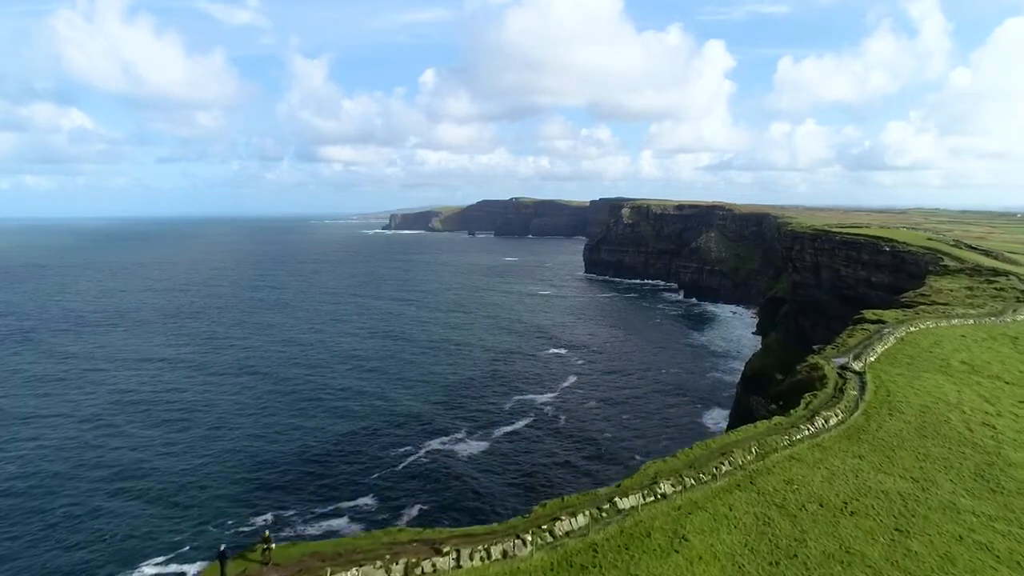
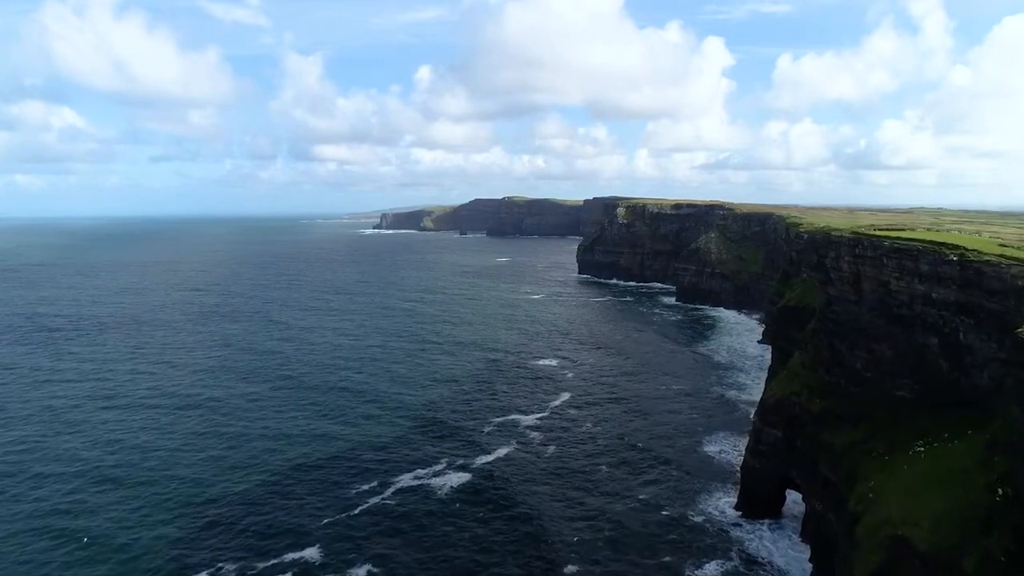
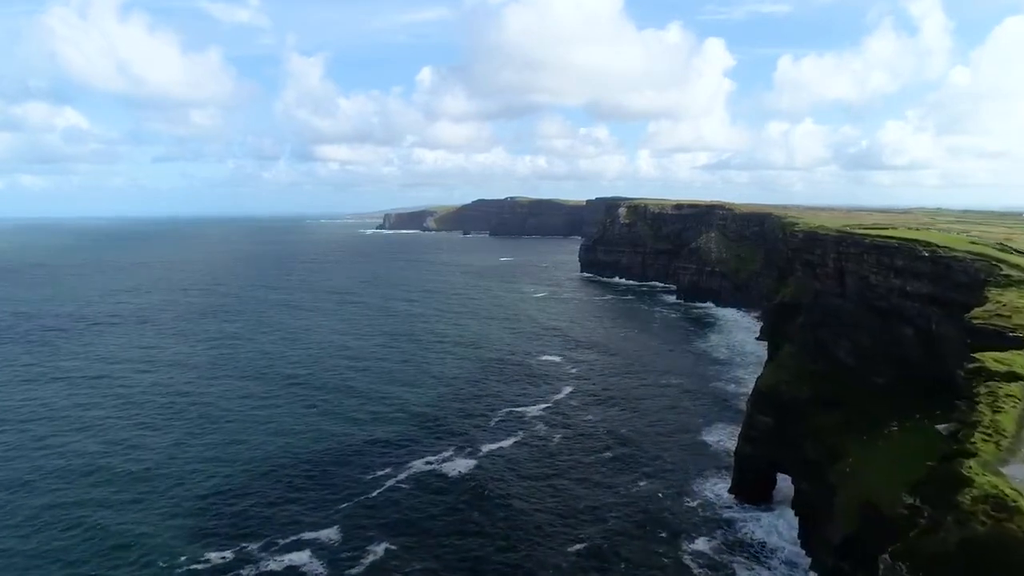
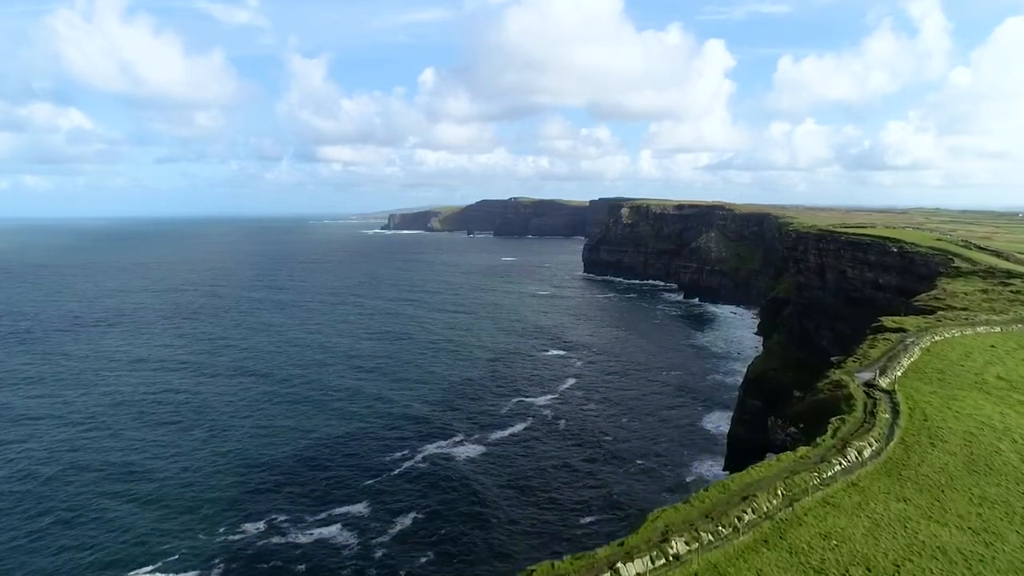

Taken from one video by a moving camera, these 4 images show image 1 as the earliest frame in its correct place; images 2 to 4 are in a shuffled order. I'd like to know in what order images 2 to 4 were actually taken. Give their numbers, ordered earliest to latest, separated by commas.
4, 3, 2
